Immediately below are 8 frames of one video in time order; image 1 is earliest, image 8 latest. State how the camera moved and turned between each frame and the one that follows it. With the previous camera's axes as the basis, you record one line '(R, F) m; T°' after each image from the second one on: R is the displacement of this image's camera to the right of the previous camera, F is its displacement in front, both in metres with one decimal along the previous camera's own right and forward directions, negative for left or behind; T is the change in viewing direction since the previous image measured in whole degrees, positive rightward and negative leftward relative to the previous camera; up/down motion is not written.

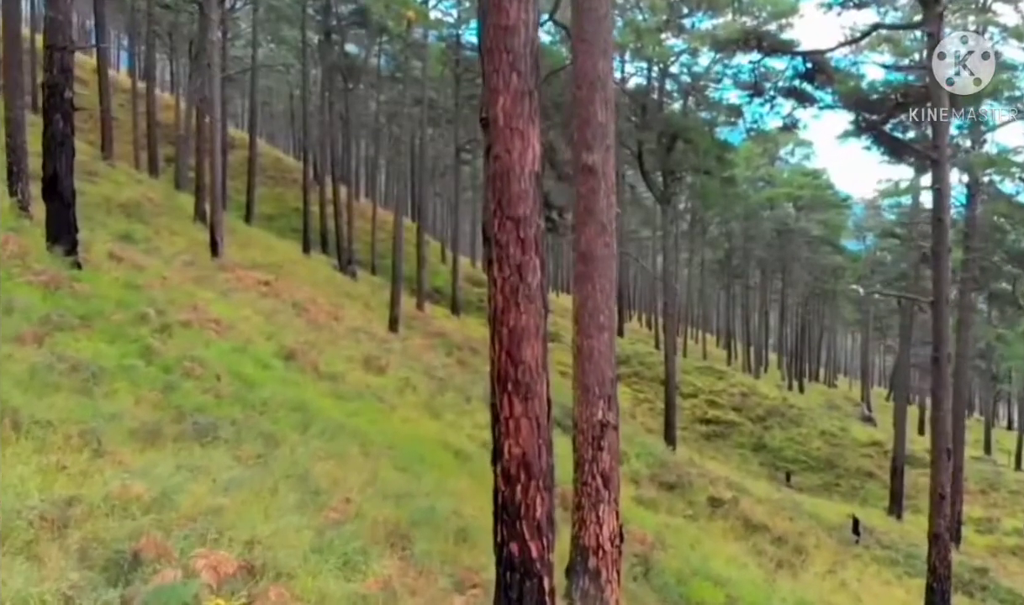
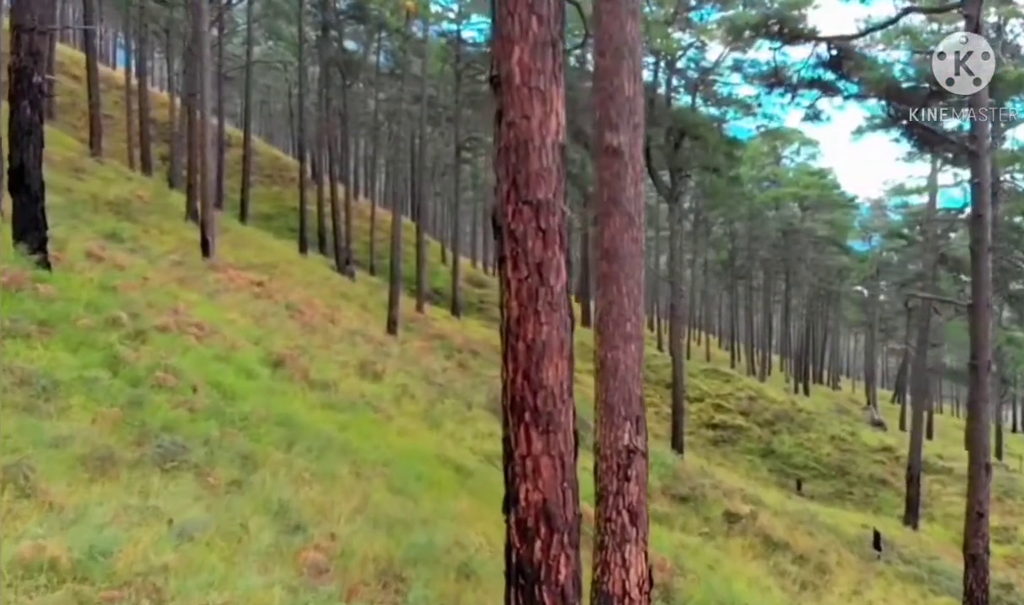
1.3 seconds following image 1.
(-0.1, +1.0) m; 0°
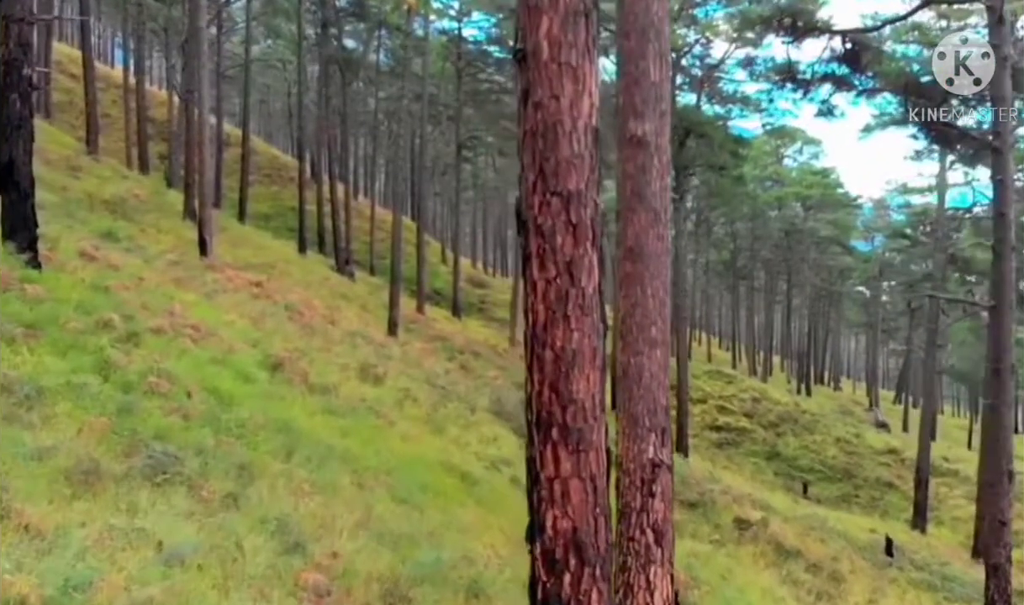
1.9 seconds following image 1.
(-0.1, +0.4) m; 0°
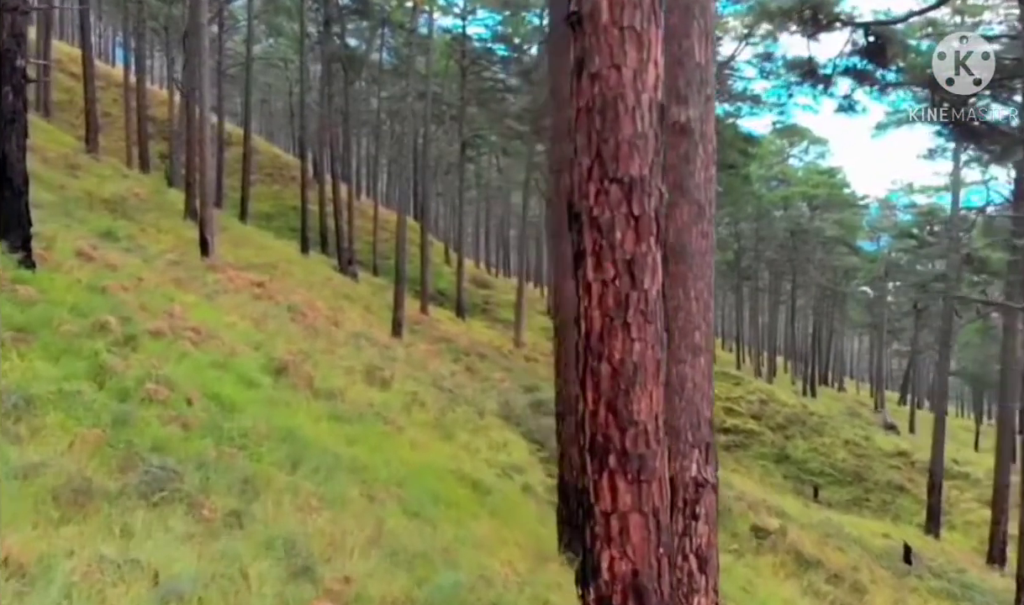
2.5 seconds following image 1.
(-0.2, +0.5) m; 0°
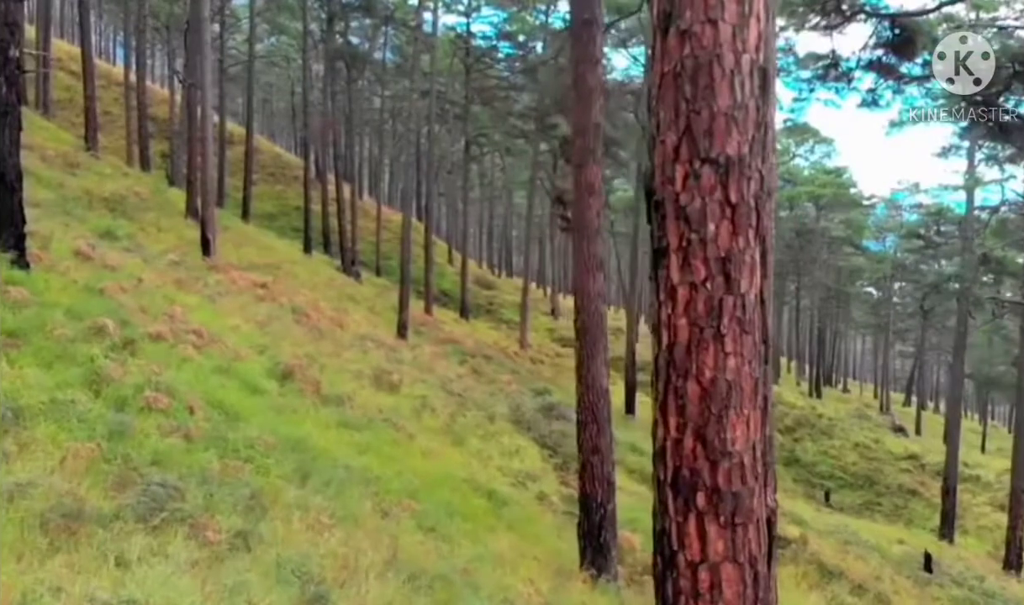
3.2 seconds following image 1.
(-0.2, +0.5) m; 0°
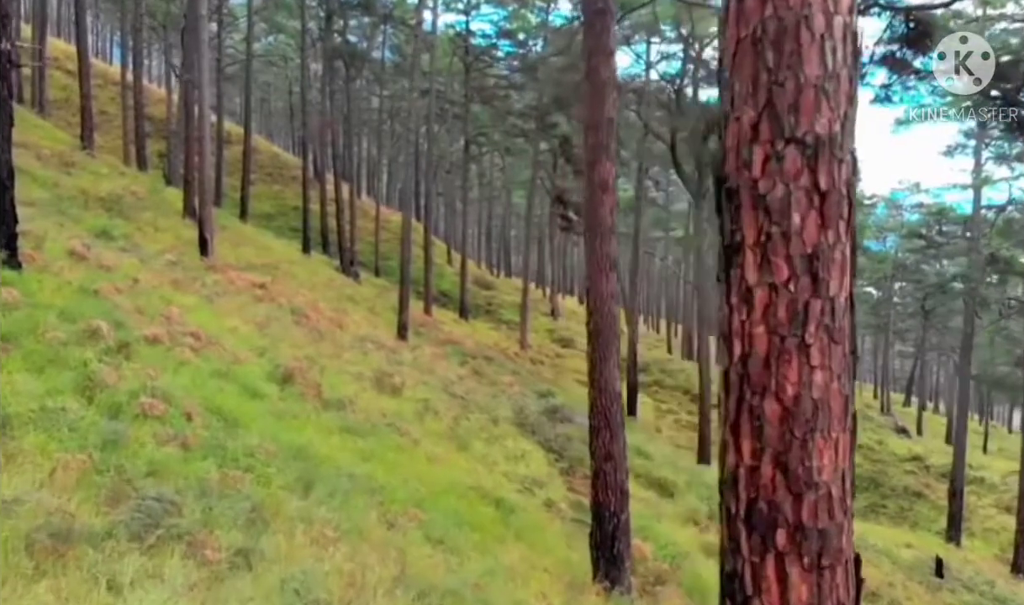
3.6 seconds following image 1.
(-0.1, +0.4) m; 0°
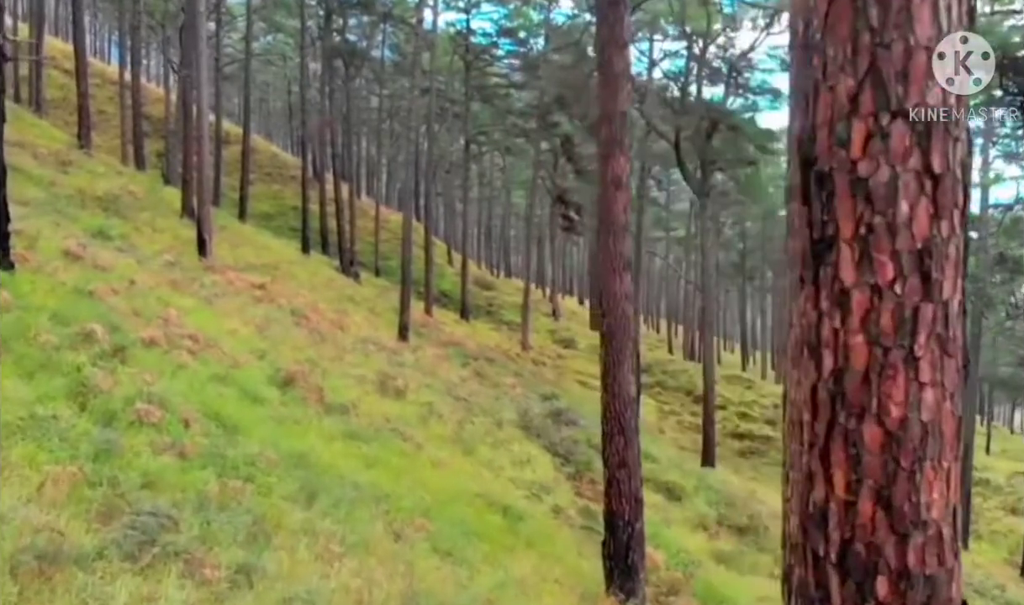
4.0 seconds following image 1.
(-0.1, +0.3) m; 0°
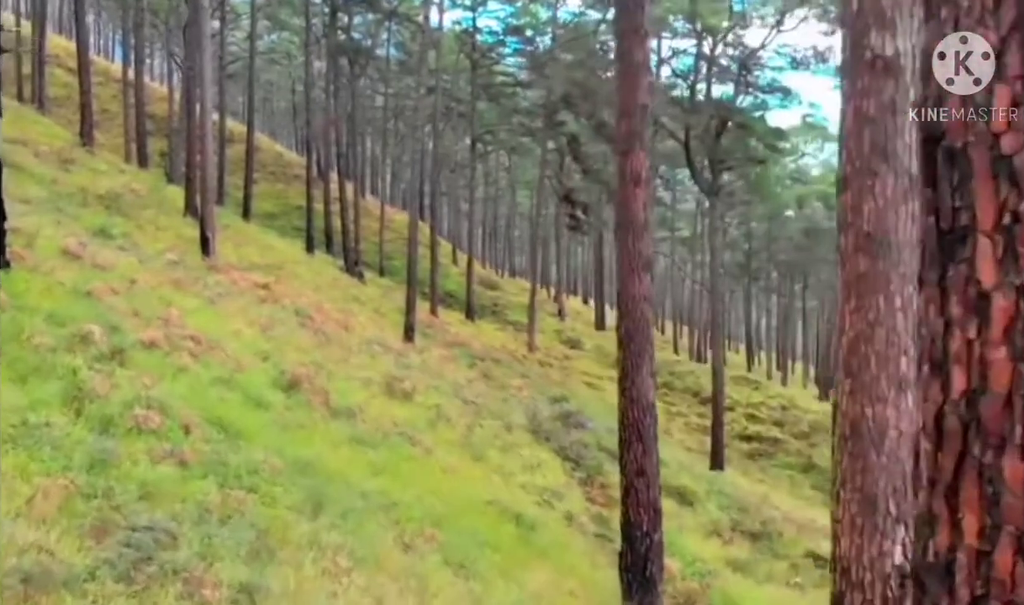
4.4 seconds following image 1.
(-0.1, +0.3) m; 0°
